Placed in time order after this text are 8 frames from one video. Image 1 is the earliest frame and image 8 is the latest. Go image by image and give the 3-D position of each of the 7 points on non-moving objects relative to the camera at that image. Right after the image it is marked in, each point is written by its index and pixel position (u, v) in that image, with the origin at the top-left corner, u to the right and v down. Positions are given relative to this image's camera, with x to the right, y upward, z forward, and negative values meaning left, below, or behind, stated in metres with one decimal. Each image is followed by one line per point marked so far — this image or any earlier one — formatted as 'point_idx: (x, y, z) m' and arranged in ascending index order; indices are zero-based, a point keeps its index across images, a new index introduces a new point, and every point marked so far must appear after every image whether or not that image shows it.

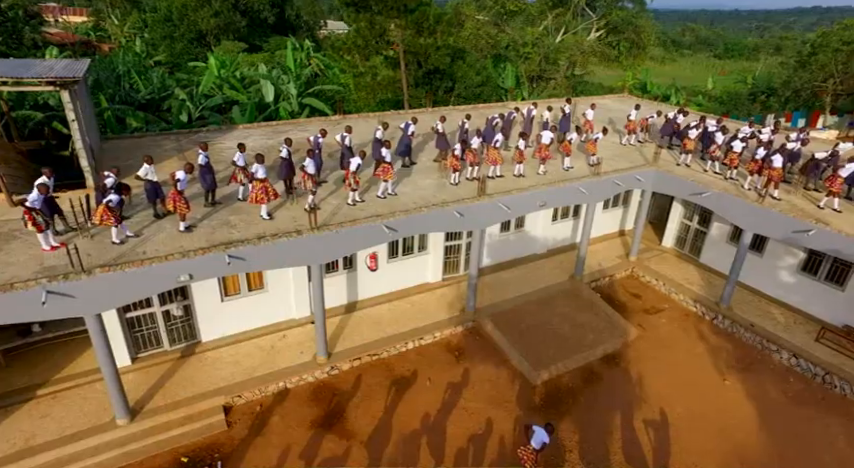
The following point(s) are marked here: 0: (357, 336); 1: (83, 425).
0: (-1.6, -2.4, +12.0) m
1: (-6.3, -3.5, +9.5) m
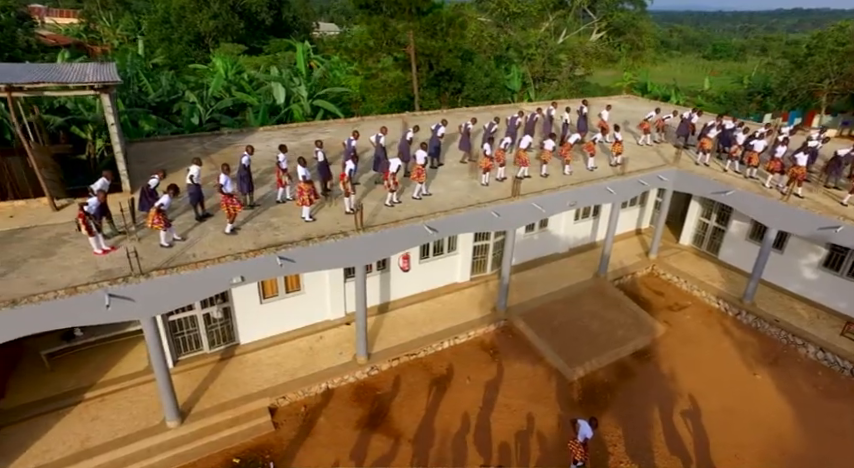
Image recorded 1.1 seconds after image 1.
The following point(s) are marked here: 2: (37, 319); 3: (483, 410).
0: (-0.8, -2.4, +12.1) m
1: (-5.4, -3.6, +9.6) m
2: (-5.7, -1.2, +7.6) m
3: (+1.2, -3.6, +10.7) m
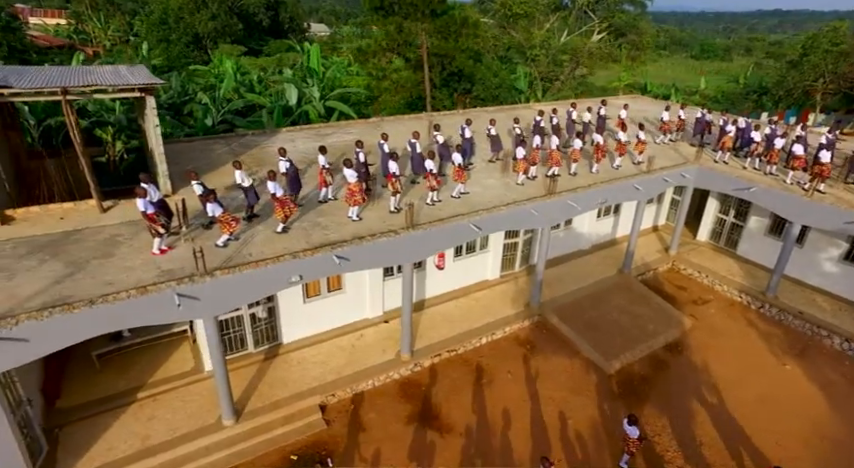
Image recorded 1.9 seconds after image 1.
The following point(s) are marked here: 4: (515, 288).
0: (+0.2, -2.4, +12.3) m
1: (-4.4, -3.6, +9.6) m
2: (-4.7, -1.2, +7.6) m
3: (+2.1, -3.5, +10.9) m
4: (+2.4, -1.5, +14.2) m
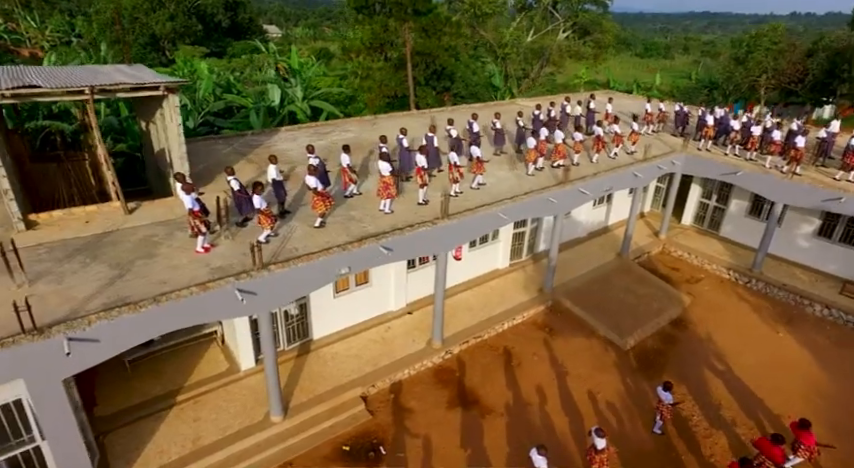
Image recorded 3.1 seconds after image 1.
0: (+0.8, -2.1, +12.6) m
1: (-3.5, -3.5, +9.6) m
2: (-3.7, -1.2, +7.6) m
3: (+2.9, -3.2, +11.4) m
4: (+2.8, -1.2, +14.7) m
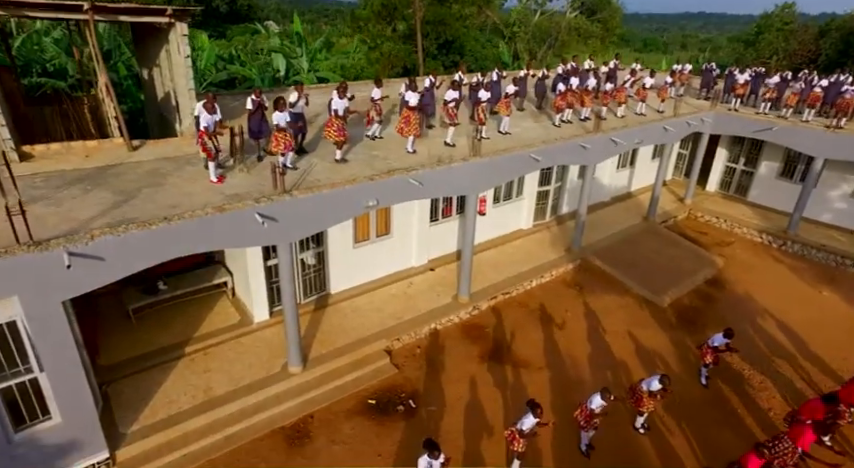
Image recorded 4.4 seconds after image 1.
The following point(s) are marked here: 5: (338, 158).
0: (+1.3, -1.0, +11.8) m
1: (-2.9, -2.4, +8.7) m
2: (-3.1, -0.1, +6.7) m
3: (+3.4, -2.1, +10.6) m
4: (+3.3, -0.1, +13.9) m
5: (-1.6, +1.3, +9.3) m
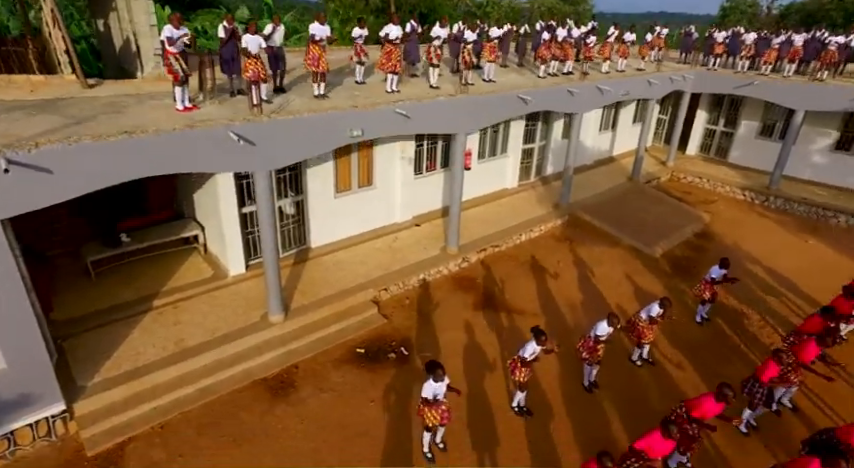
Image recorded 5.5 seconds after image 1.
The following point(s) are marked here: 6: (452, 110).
0: (+1.0, 0.0, +11.3) m
1: (-3.0, -1.4, +8.0) m
2: (-3.2, +0.9, +6.0) m
3: (+3.2, -1.0, +10.2) m
4: (+2.9, +1.0, +13.5) m
5: (-1.8, +2.3, +8.6) m
6: (+0.4, +2.2, +8.9) m
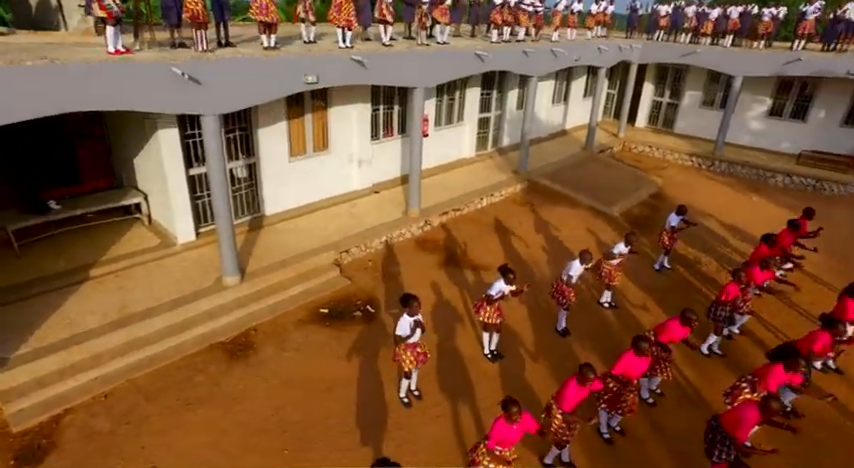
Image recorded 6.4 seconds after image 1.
0: (+0.1, +0.8, +11.0) m
1: (-3.5, -0.8, +7.4) m
2: (-3.6, +1.5, +5.4) m
3: (+2.5, -0.1, +10.2) m
4: (+1.8, +1.8, +13.5) m
5: (-2.5, +3.0, +8.1) m
6: (-0.3, +2.9, +8.7) m
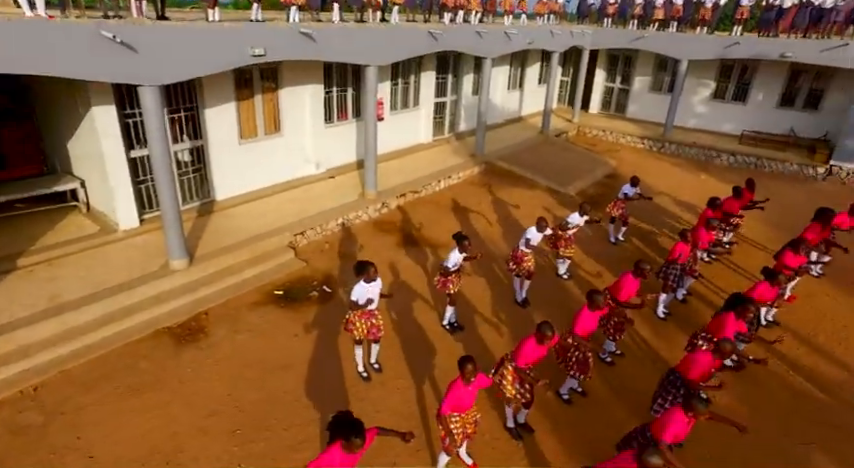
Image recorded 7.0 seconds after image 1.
0: (-0.8, +1.1, +10.9) m
1: (-4.1, -0.6, +7.0) m
2: (-4.1, +1.8, +5.0) m
3: (+1.7, +0.3, +10.2) m
4: (+0.7, +2.2, +13.4) m
5: (-3.3, +3.2, +7.8) m
6: (-1.1, +3.2, +8.5) m
